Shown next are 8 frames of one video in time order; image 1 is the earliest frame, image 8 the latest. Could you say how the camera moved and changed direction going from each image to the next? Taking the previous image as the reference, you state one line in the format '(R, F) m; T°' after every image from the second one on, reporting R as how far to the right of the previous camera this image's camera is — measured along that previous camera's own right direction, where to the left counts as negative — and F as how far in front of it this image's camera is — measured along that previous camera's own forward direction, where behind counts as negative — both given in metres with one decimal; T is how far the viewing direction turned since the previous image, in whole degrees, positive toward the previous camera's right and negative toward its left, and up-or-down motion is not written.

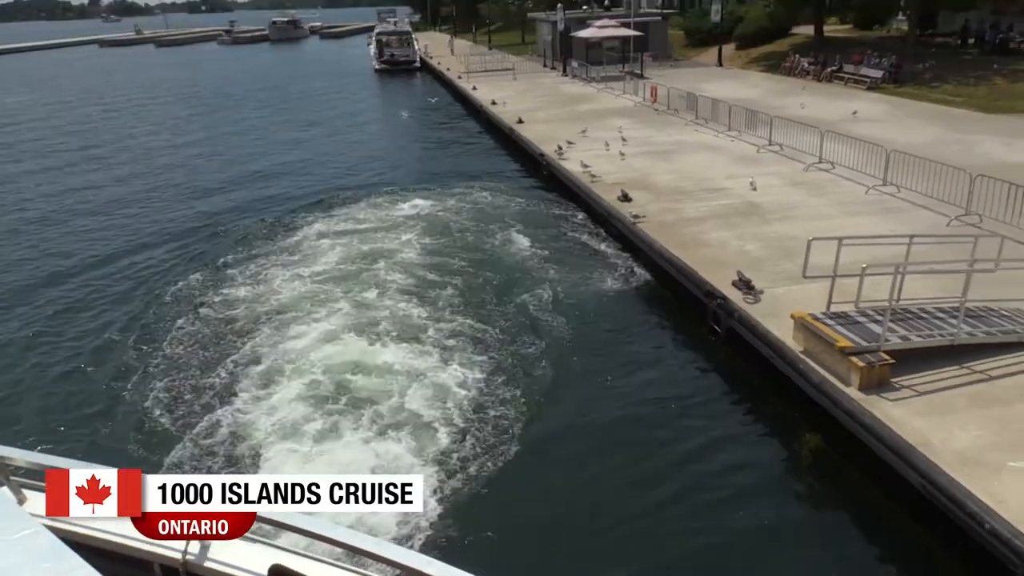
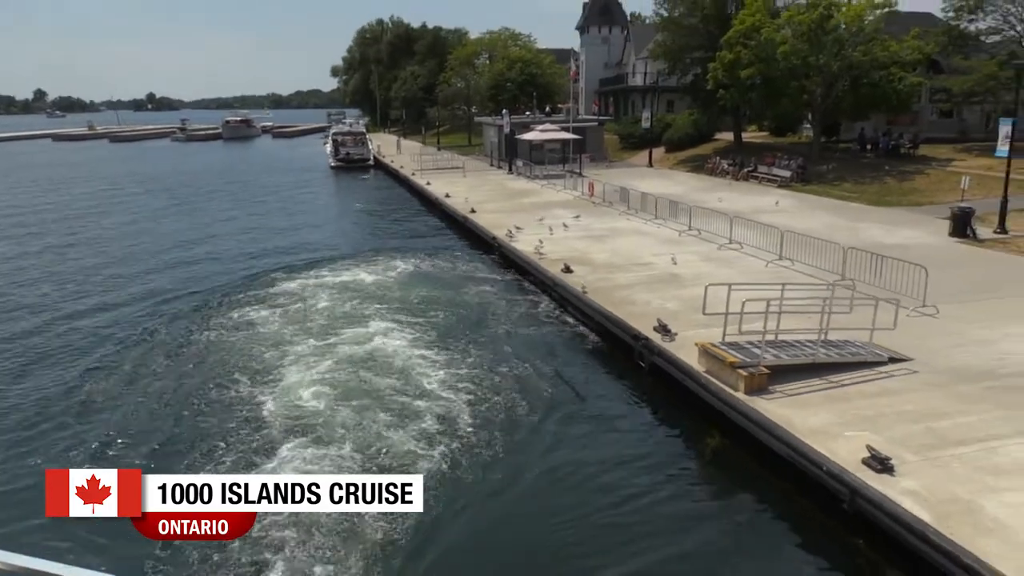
(-0.4, -2.7) m; +4°
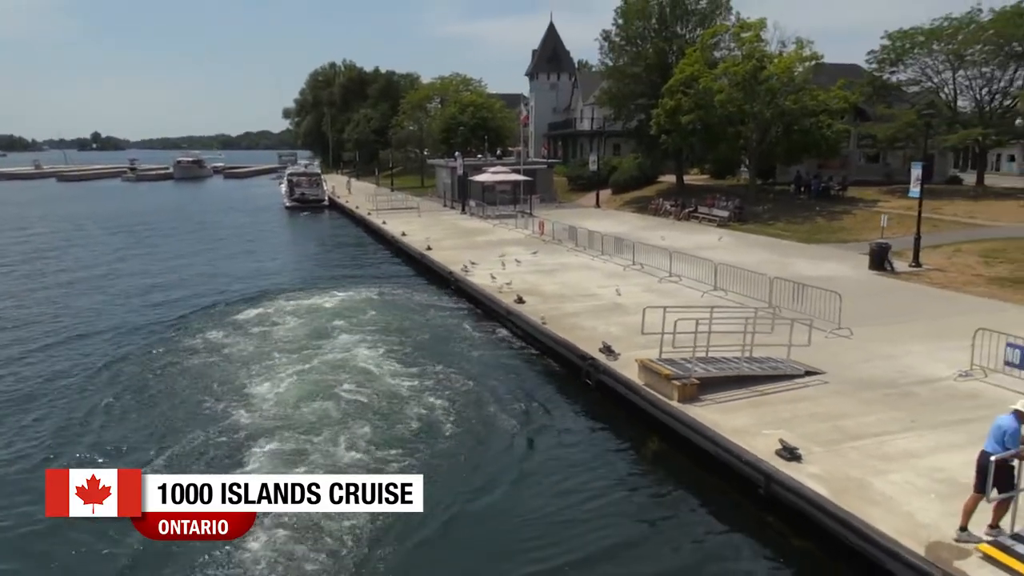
(-0.1, -1.4) m; +3°
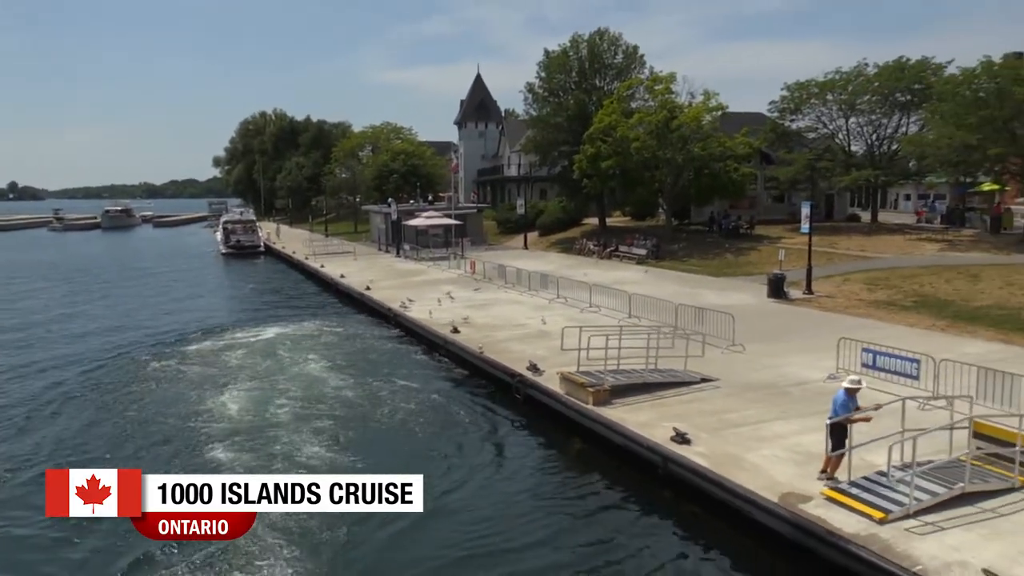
(-0.1, -2.2) m; +4°
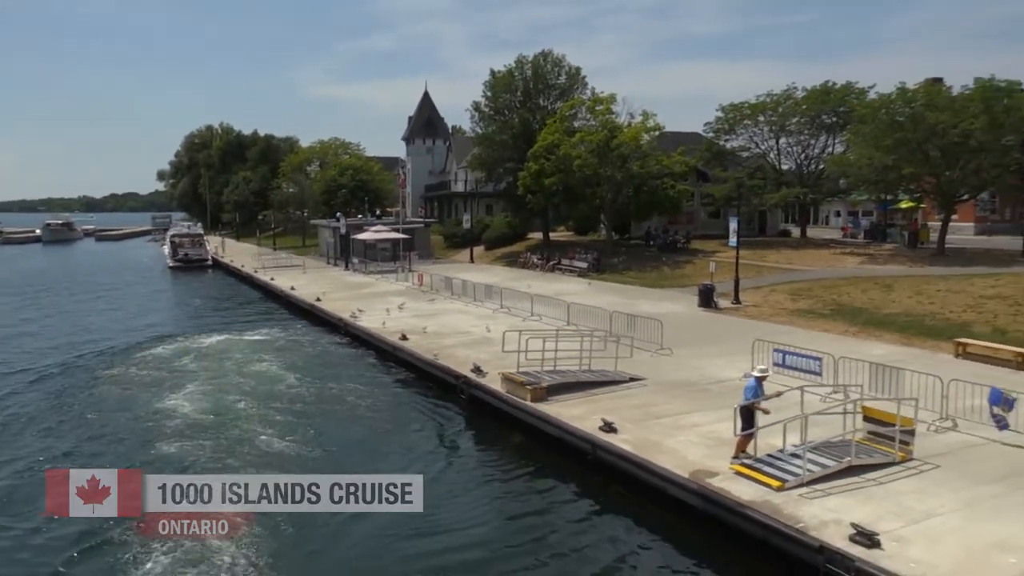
(+0.1, -1.4) m; +3°
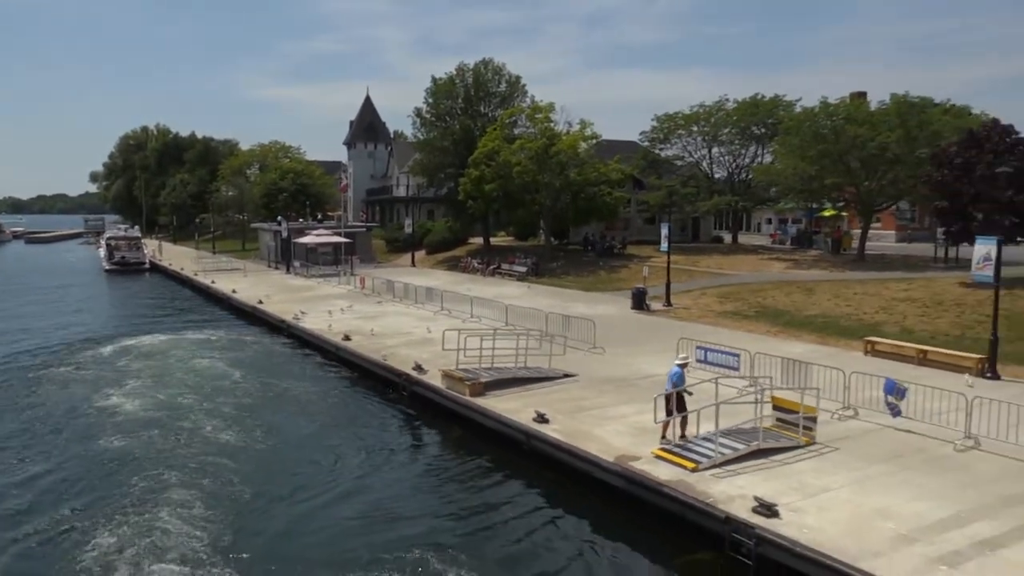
(0.0, -0.9) m; +4°
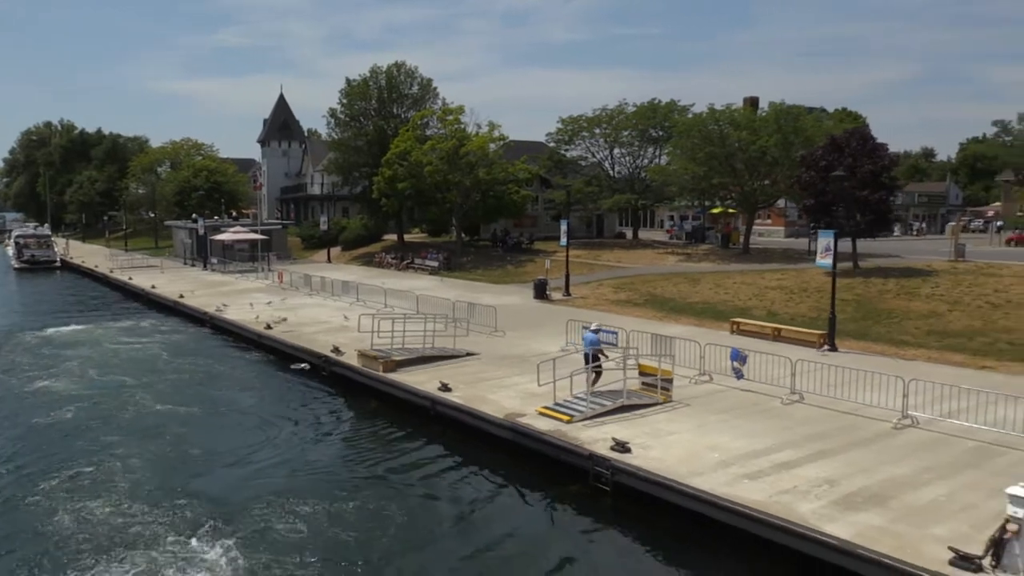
(+0.2, -2.5) m; +5°
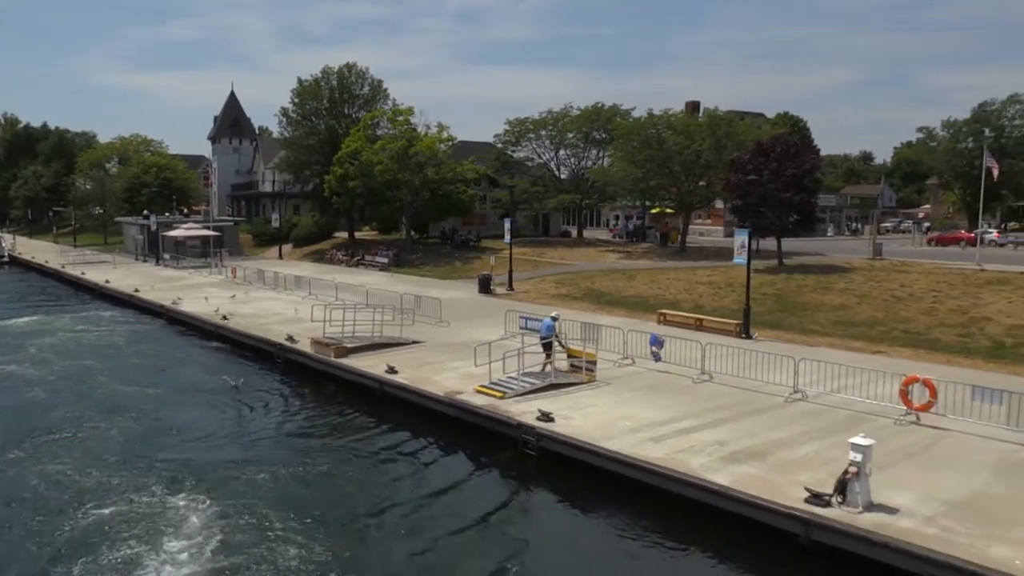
(+0.2, -1.8) m; +3°
